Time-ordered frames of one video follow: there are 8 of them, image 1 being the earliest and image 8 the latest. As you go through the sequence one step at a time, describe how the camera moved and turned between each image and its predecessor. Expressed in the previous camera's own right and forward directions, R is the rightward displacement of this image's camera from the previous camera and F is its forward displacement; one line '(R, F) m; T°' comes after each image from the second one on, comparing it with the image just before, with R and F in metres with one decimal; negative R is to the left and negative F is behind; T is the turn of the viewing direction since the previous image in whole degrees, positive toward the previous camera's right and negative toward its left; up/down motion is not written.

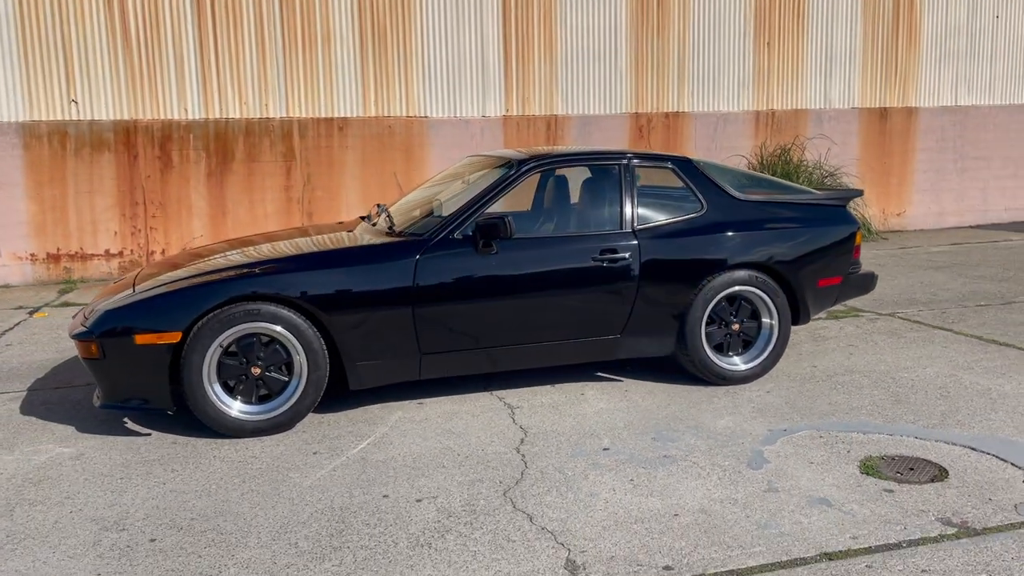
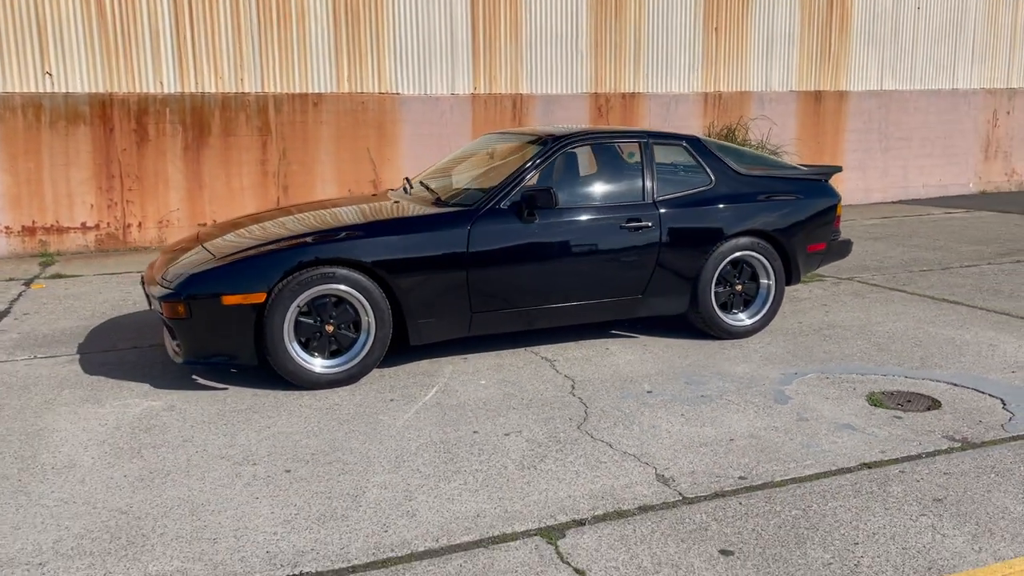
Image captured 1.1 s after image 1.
(-0.8, -0.5) m; +6°
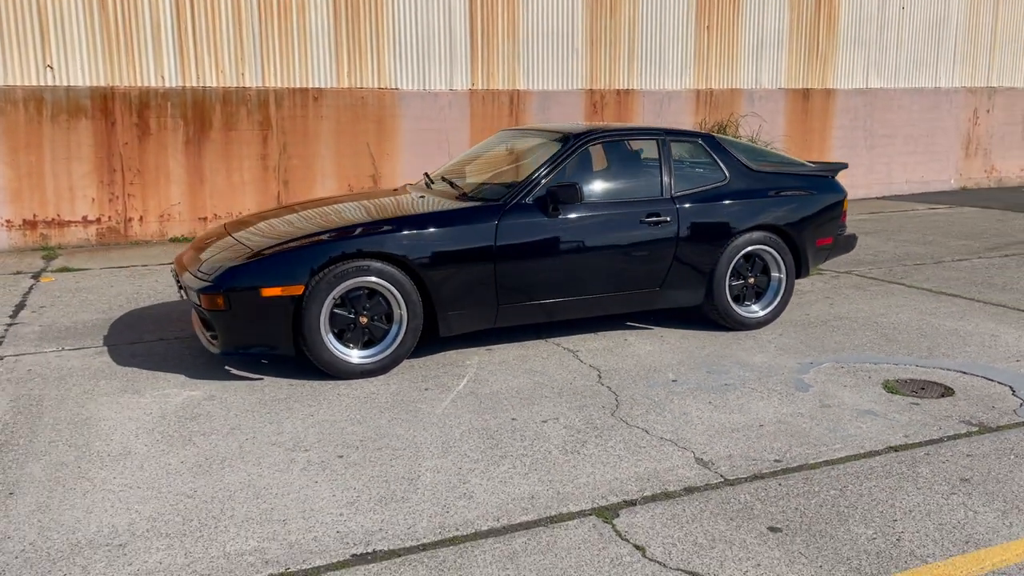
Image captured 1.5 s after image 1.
(-0.3, -0.2) m; +2°
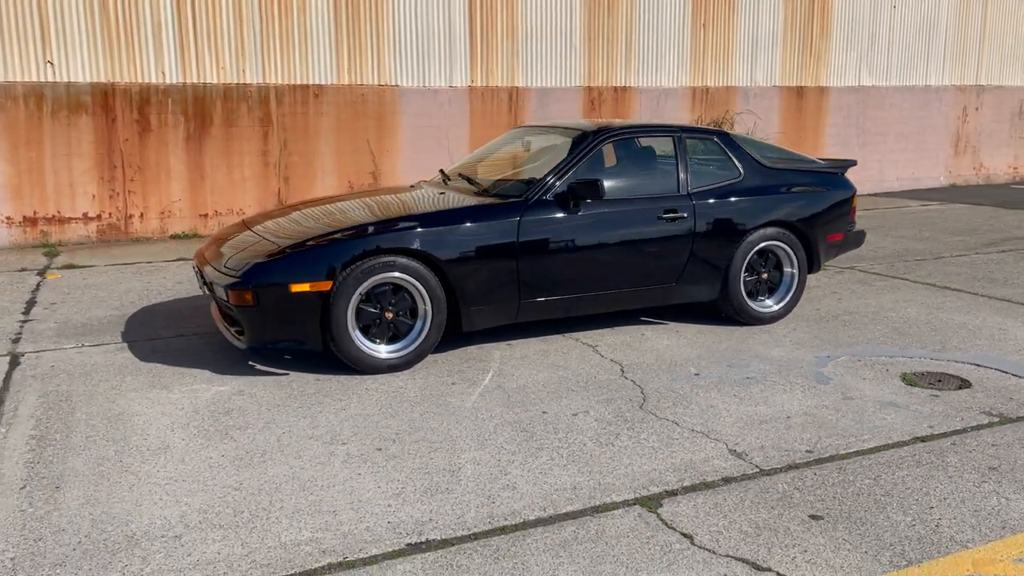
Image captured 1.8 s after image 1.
(-0.3, -0.1) m; +1°
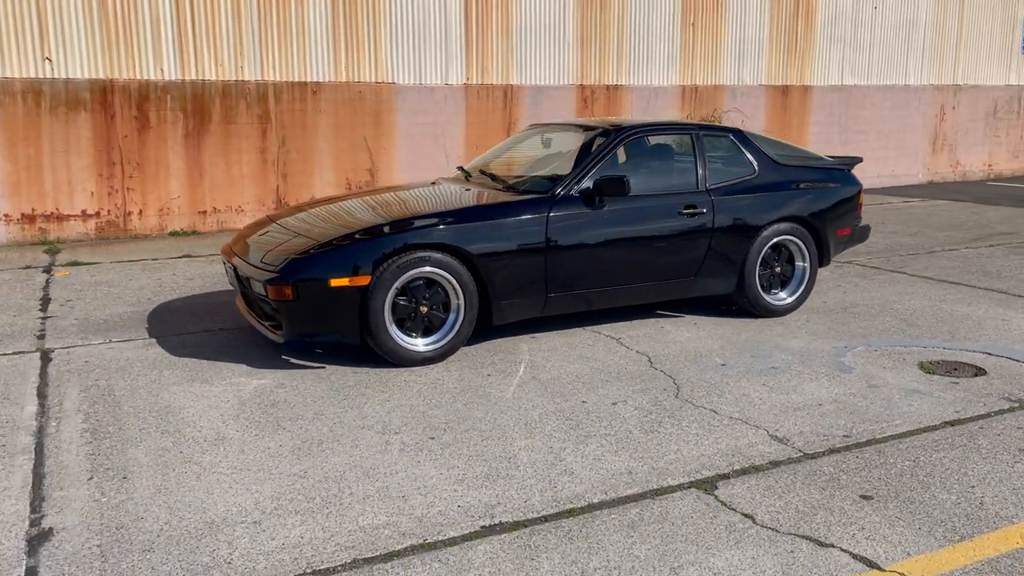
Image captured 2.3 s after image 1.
(-0.4, -0.1) m; +2°
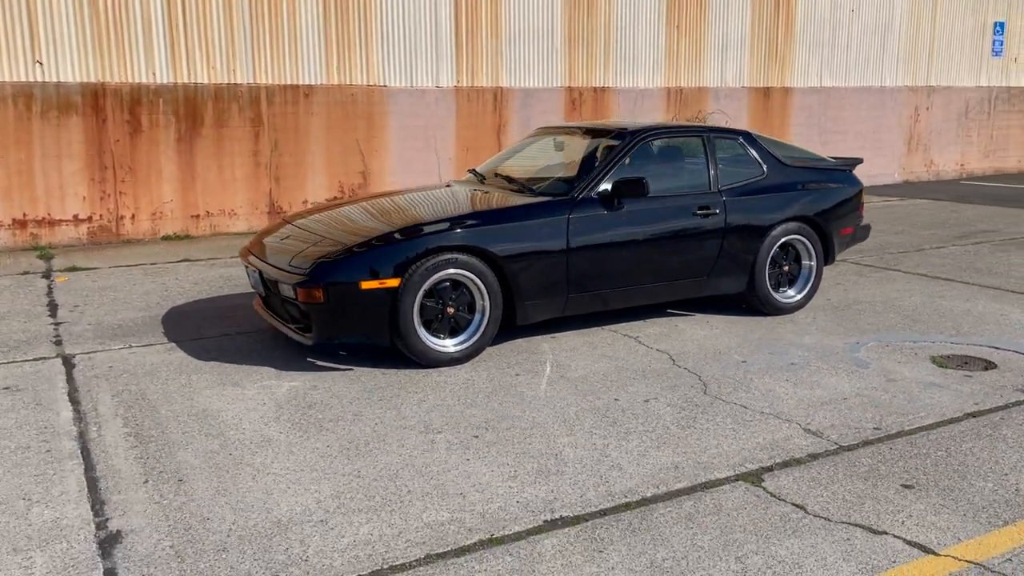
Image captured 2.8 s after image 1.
(-0.4, -0.1) m; +2°
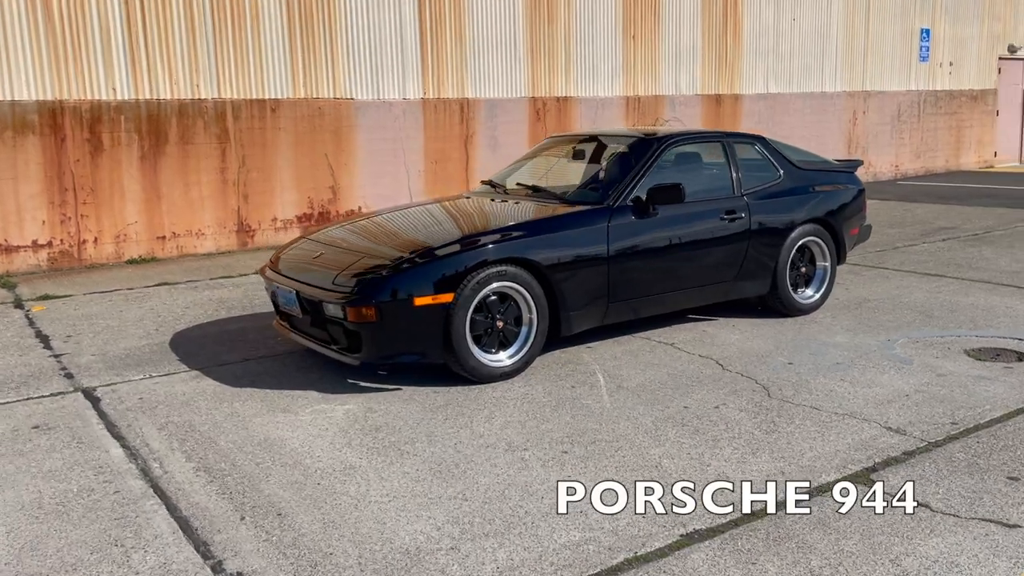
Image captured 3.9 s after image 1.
(-0.8, +0.1) m; +5°
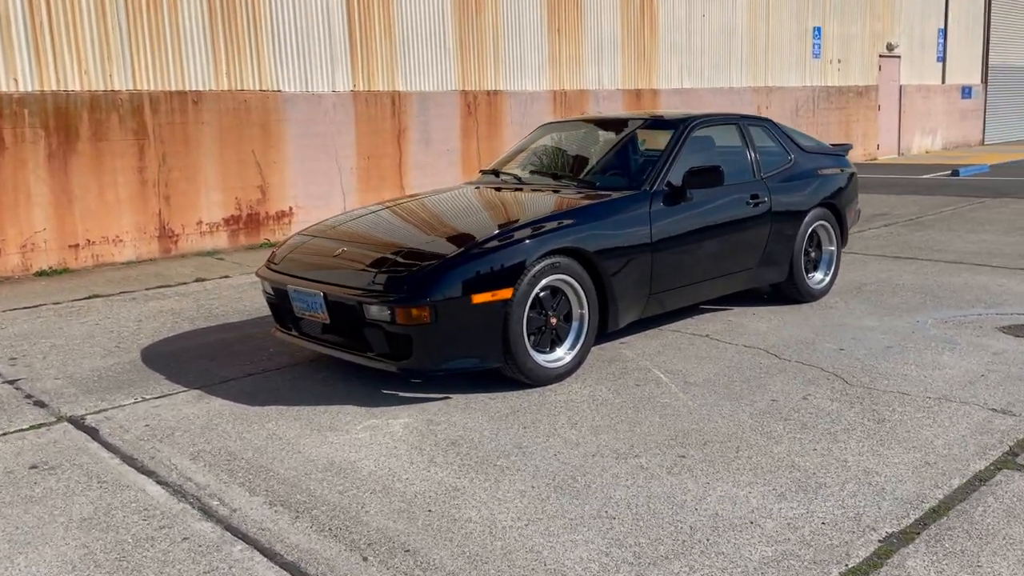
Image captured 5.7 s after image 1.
(-1.0, +0.6) m; +8°
